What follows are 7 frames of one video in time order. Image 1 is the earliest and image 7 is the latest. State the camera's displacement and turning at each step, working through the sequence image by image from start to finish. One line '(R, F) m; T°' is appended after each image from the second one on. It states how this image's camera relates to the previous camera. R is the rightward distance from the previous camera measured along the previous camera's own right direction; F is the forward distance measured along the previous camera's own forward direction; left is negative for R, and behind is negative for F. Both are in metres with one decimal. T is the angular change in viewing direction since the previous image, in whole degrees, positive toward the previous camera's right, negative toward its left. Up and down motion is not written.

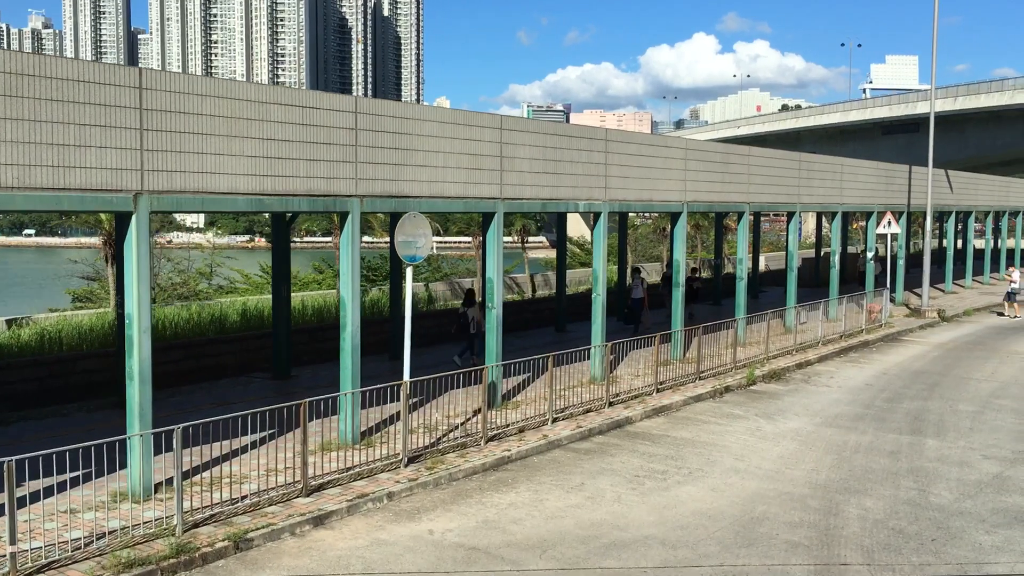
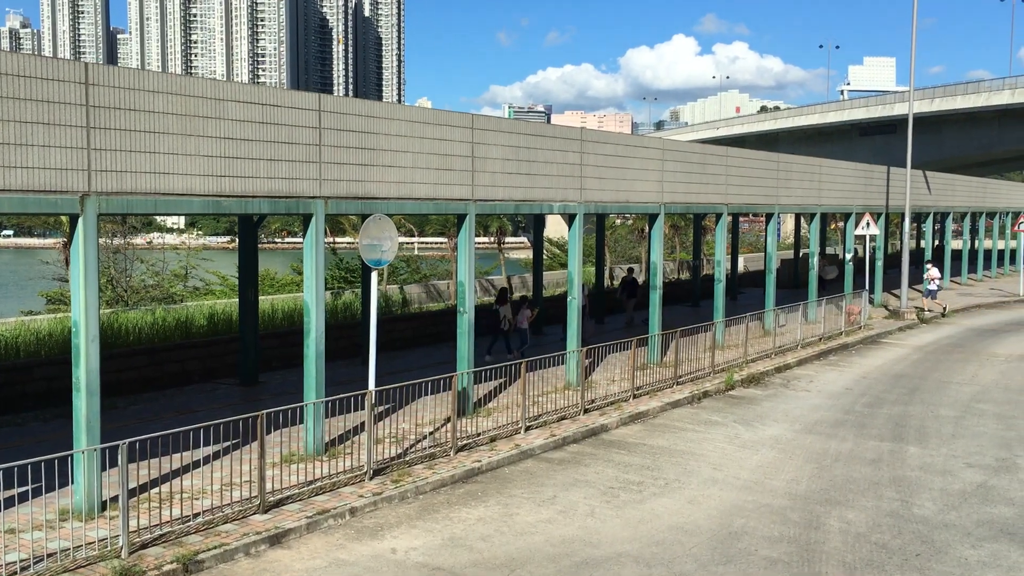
(+0.1, +0.3) m; +1°
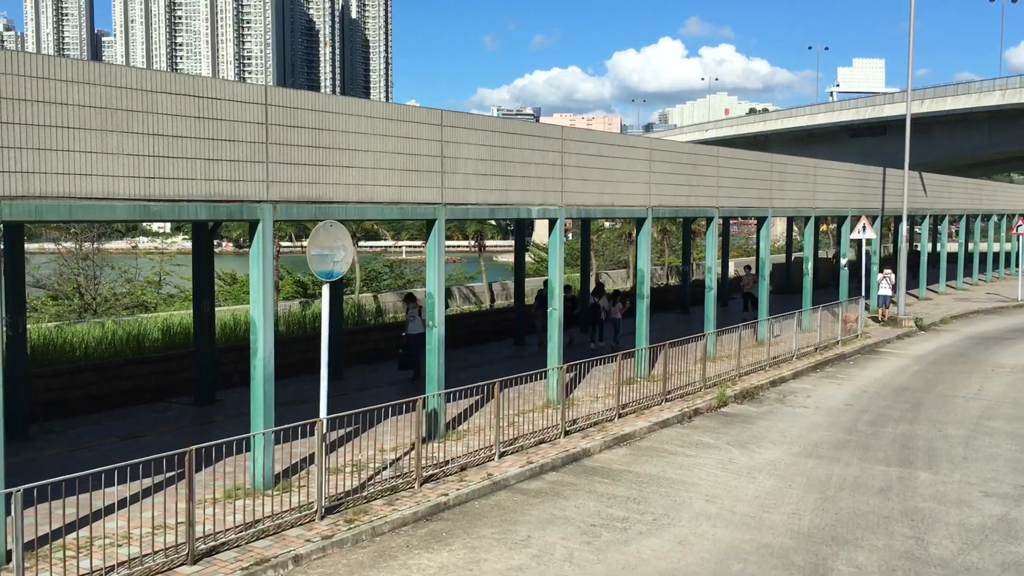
(+0.2, +0.9) m; +1°
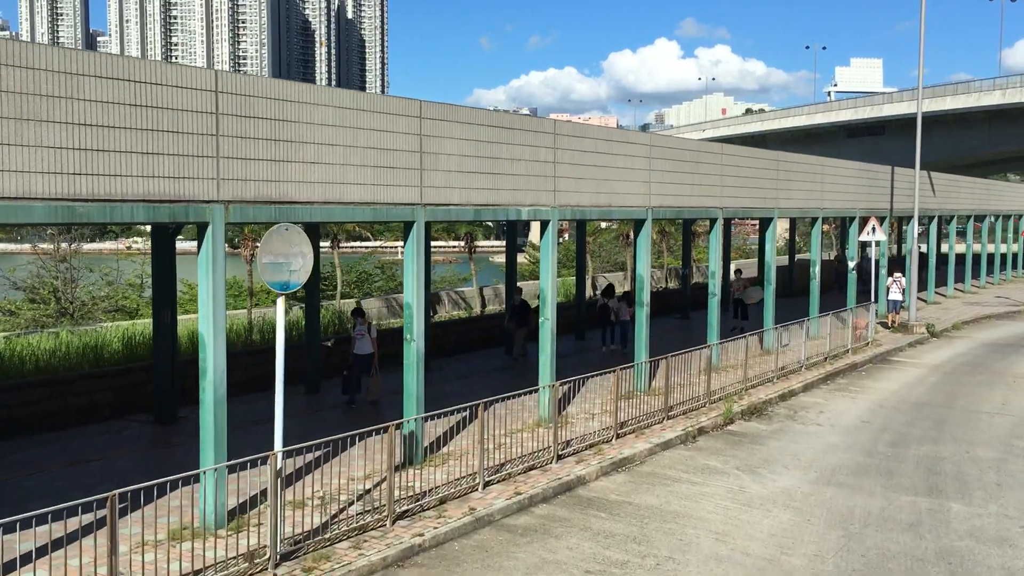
(+0.1, +1.0) m; 0°
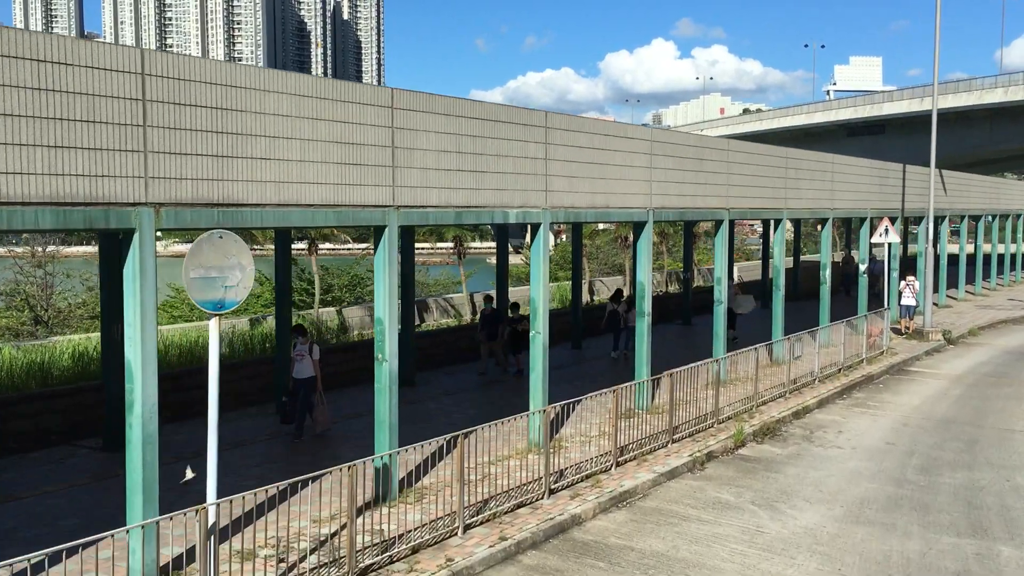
(+0.1, +1.1) m; 0°
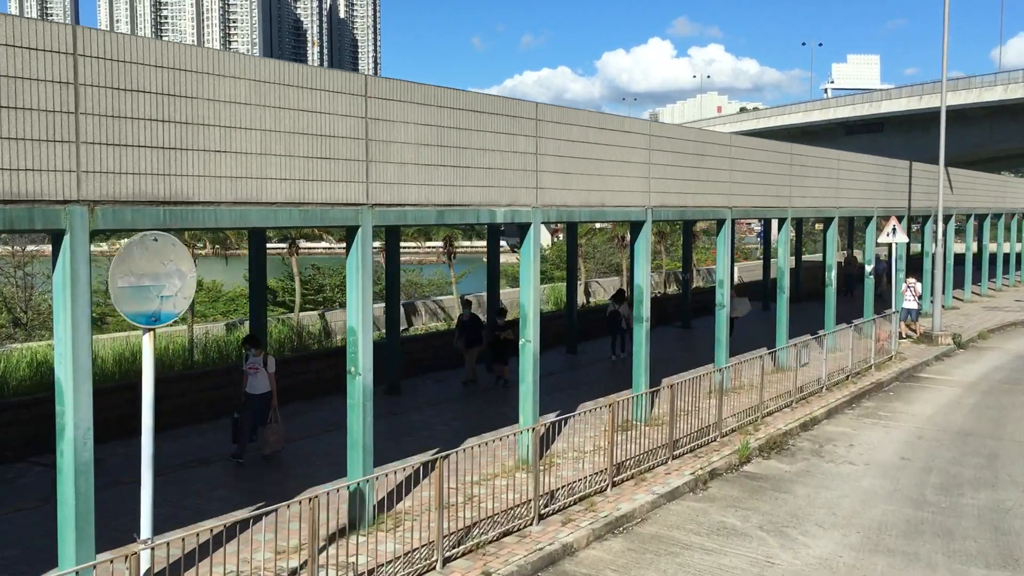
(+0.1, +0.7) m; 0°
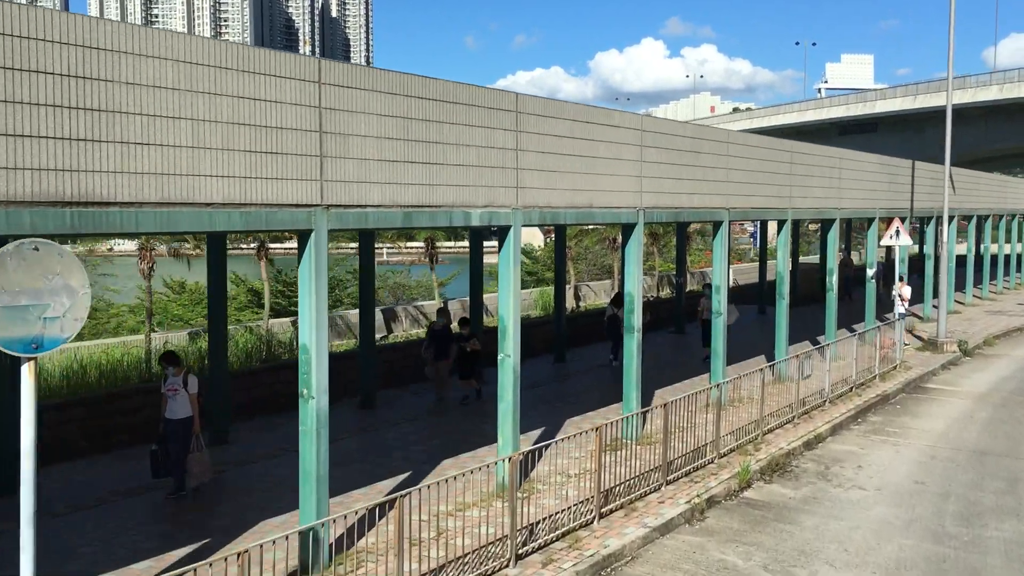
(+0.1, +0.9) m; 0°
